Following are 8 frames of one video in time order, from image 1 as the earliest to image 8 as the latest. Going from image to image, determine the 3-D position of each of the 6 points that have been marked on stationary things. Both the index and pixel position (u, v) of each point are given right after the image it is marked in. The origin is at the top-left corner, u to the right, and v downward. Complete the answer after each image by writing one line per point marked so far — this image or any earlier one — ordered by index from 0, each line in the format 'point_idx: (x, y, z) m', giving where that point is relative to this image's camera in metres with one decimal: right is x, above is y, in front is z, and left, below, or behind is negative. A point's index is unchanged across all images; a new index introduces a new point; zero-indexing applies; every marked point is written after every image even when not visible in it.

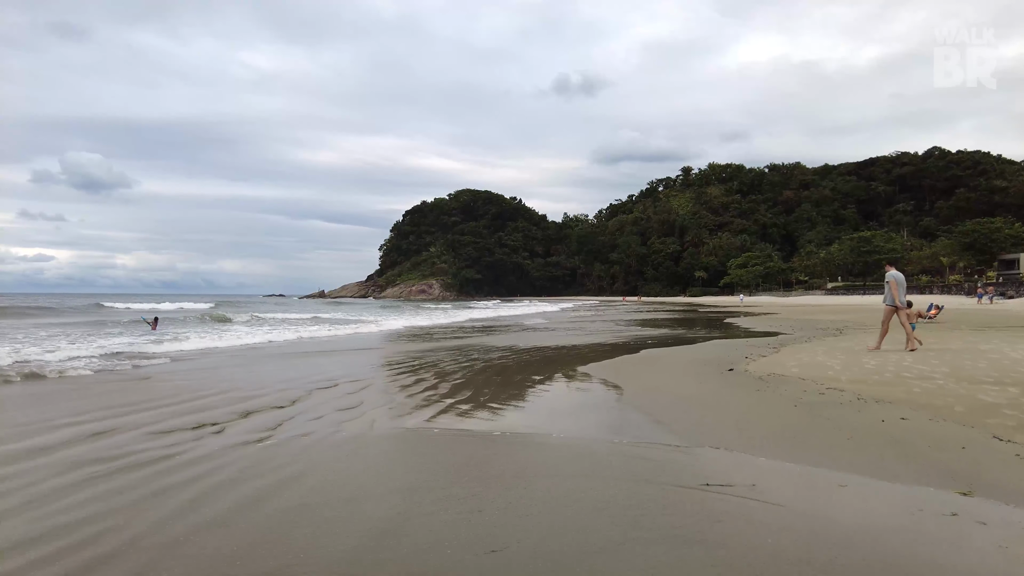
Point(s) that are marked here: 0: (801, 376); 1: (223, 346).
0: (+3.6, -1.1, +6.3) m
1: (-8.4, -1.7, +14.7) m
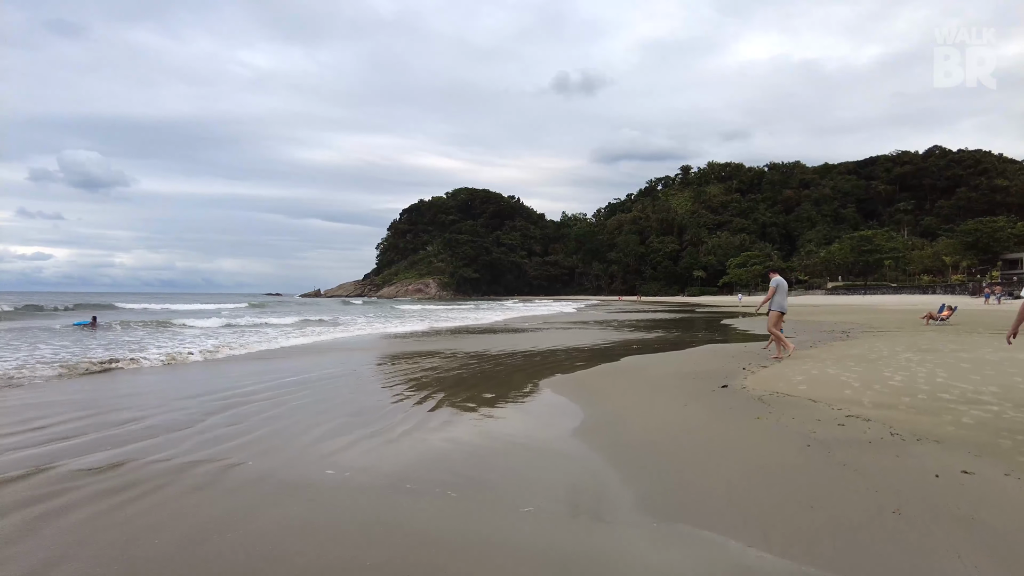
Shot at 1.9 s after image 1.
0: (+3.0, -1.1, +5.0) m
1: (-9.0, -1.6, +13.4) m
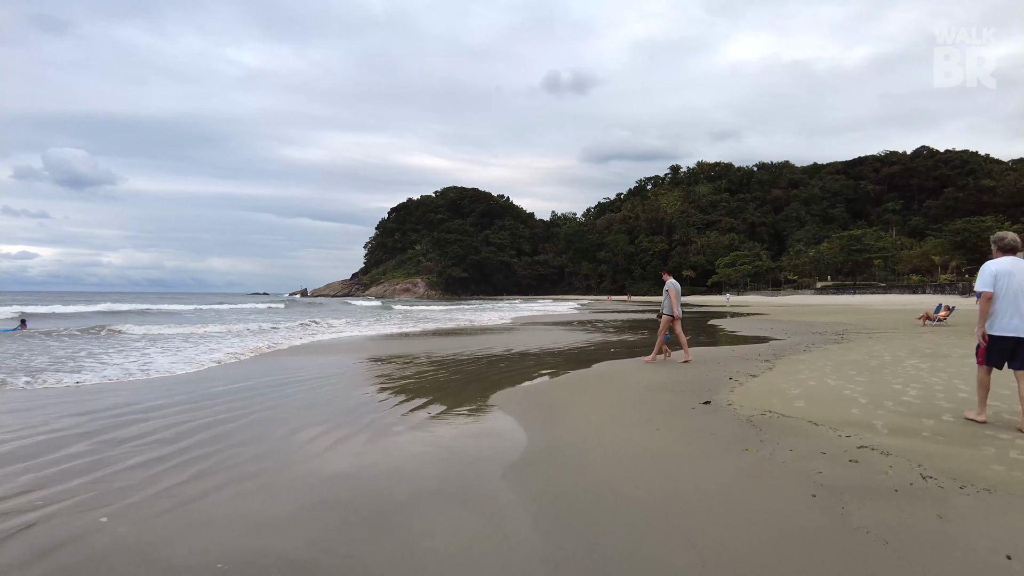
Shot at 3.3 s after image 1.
0: (+2.4, -1.1, +4.1) m
1: (-9.7, -1.6, +12.3) m
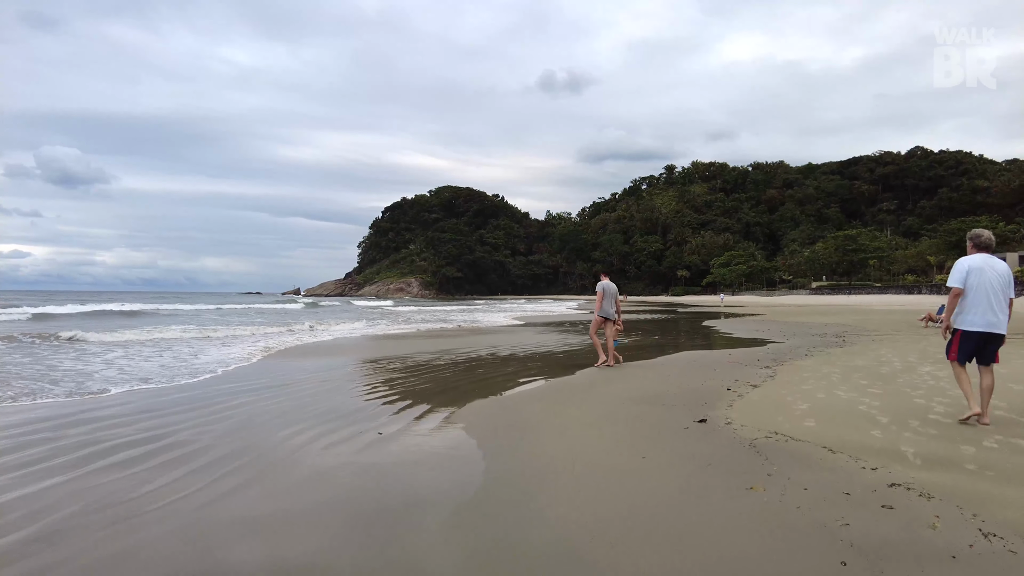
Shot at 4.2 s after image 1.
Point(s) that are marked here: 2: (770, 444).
0: (+2.1, -1.1, +3.5) m
1: (-10.1, -1.6, +11.5) m
2: (+1.8, -1.1, +3.6) m
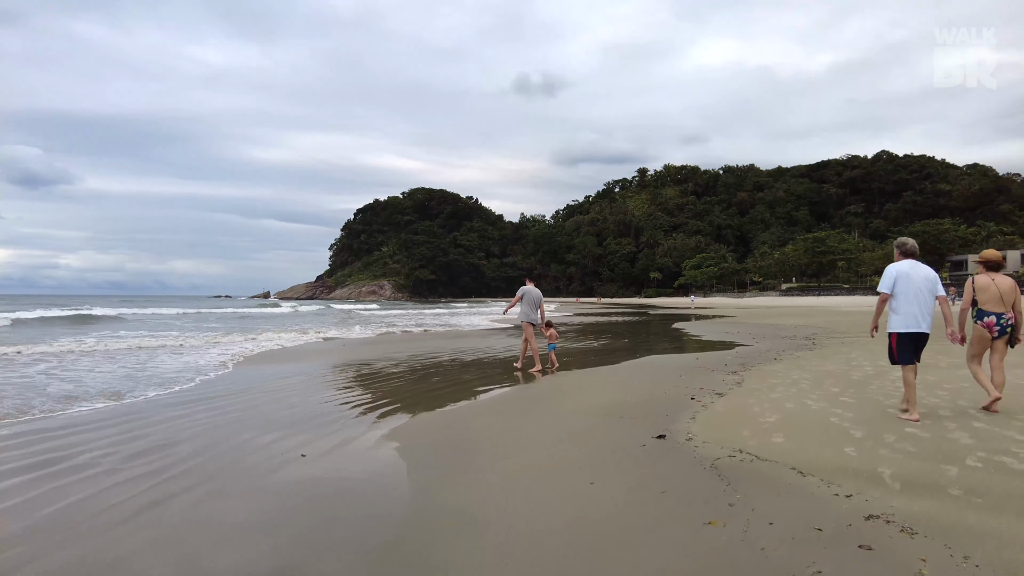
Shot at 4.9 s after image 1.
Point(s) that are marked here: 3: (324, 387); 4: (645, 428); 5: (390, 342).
0: (+1.7, -1.1, +3.1) m
1: (-10.9, -1.7, +10.6) m
2: (+1.4, -1.1, +3.2) m
3: (-3.1, -1.6, +8.5) m
4: (+1.1, -1.1, +4.2) m
5: (-4.2, -1.8, +17.3) m
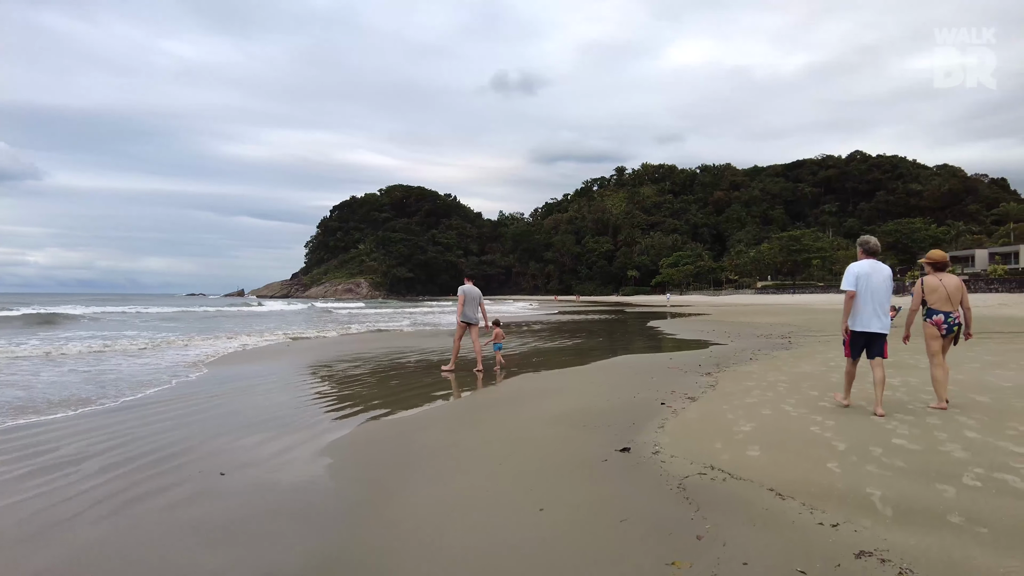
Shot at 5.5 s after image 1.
0: (+1.4, -1.1, +2.7) m
1: (-11.5, -1.6, +9.7) m
2: (+1.1, -1.1, +2.8) m
3: (-3.7, -1.6, +7.9) m
4: (+0.7, -1.1, +3.8) m
5: (-5.1, -1.8, +16.6) m
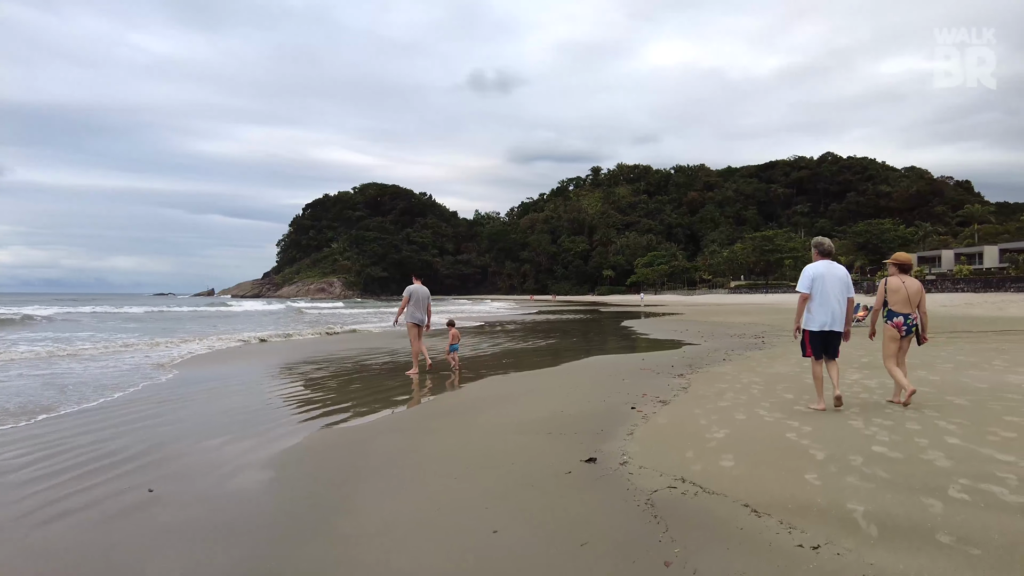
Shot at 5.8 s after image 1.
0: (+1.1, -1.0, +2.5) m
1: (-12.0, -1.6, +8.8) m
2: (+0.8, -1.1, +2.6) m
3: (-4.1, -1.5, +7.5) m
4: (+0.4, -1.1, +3.5) m
5: (-5.9, -1.7, +16.1) m
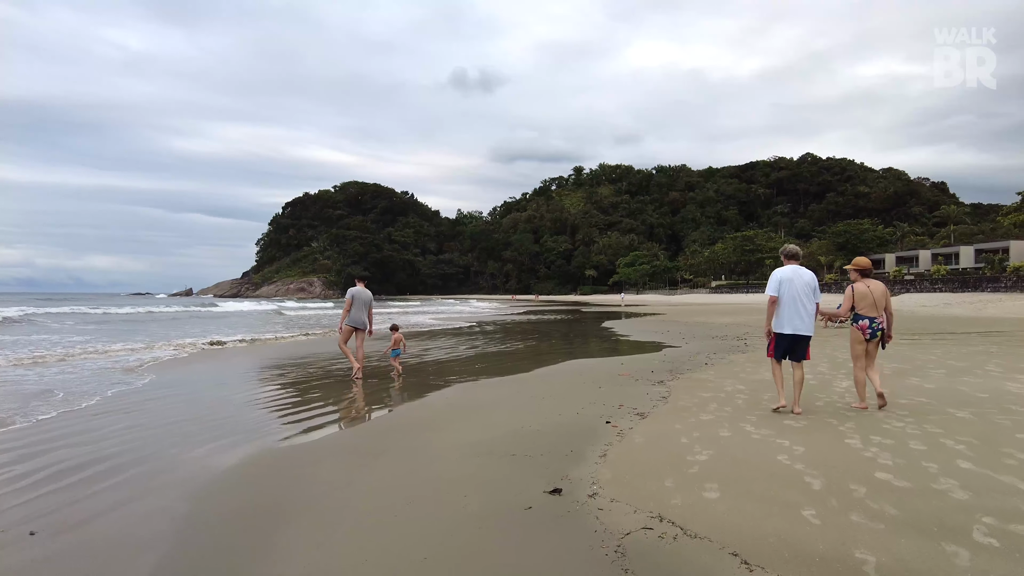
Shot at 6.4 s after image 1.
0: (+0.9, -1.1, +2.1) m
1: (-12.4, -1.6, +8.0) m
2: (+0.6, -1.1, +2.2) m
3: (-4.5, -1.6, +6.9) m
4: (+0.2, -1.1, +3.1) m
5: (-6.6, -1.8, +15.4) m
